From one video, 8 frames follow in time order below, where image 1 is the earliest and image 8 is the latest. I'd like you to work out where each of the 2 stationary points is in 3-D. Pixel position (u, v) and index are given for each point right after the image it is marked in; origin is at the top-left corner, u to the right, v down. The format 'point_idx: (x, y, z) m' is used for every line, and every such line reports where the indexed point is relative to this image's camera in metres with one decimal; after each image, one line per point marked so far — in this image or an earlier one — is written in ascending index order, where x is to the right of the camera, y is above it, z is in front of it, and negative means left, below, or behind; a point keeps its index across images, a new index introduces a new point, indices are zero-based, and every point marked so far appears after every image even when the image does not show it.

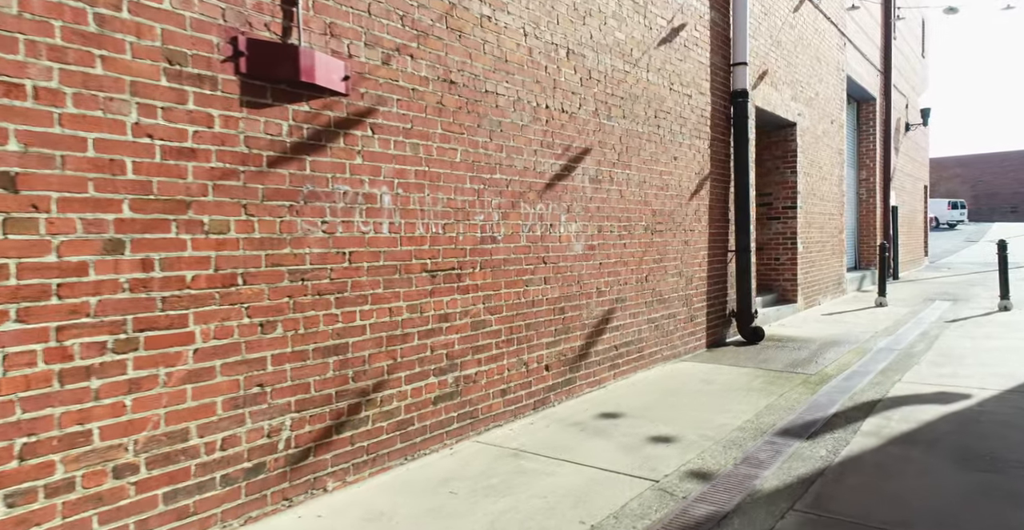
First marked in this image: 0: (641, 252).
0: (+1.2, +0.1, +6.5) m
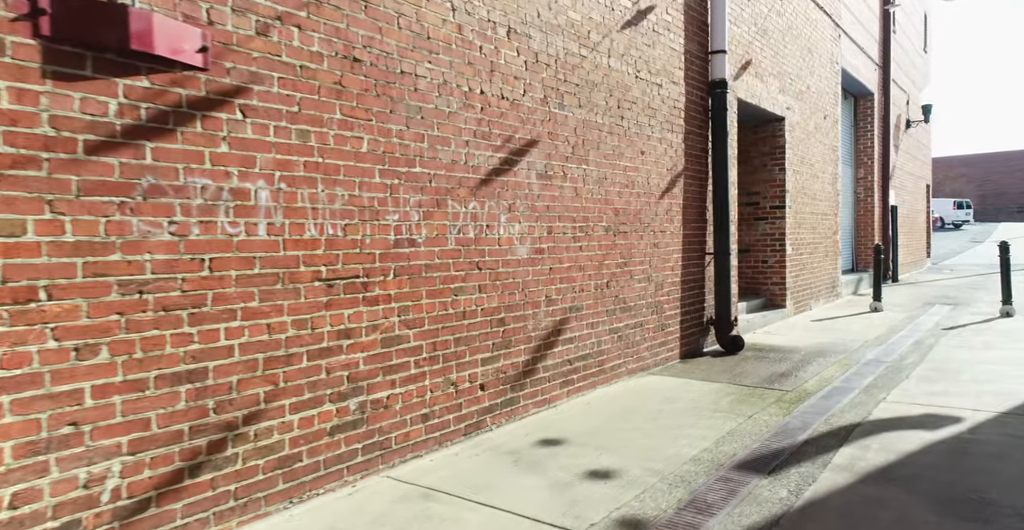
0: (+0.7, +0.1, +5.9) m
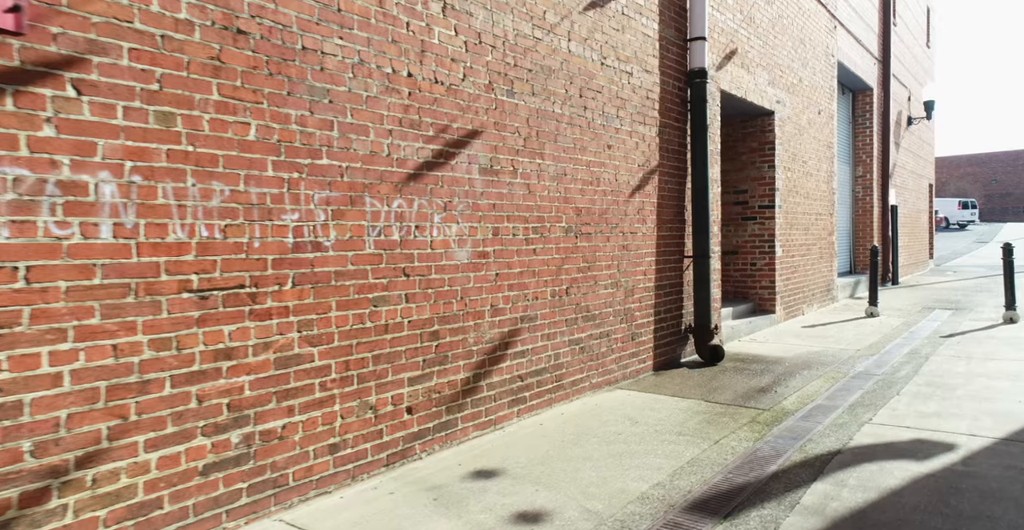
0: (+0.3, 0.0, +5.4) m
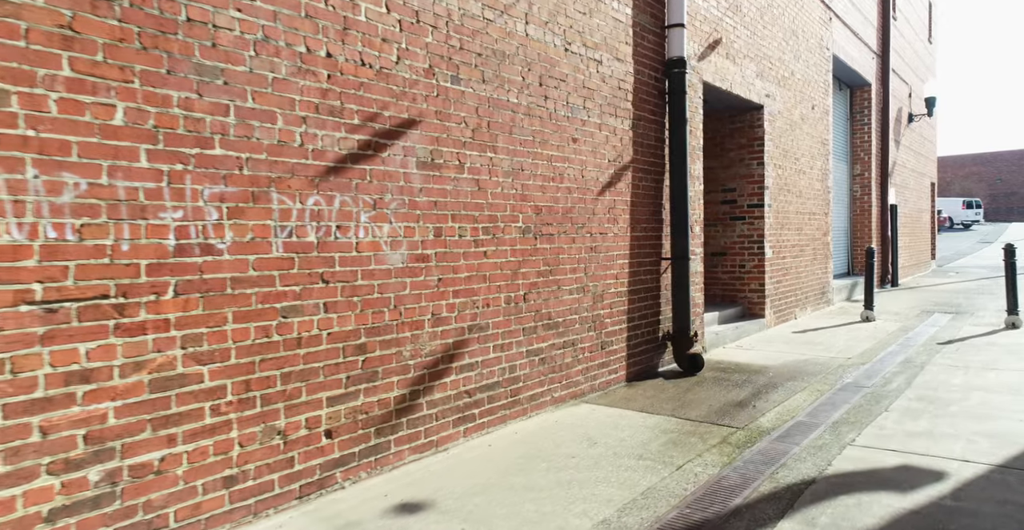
0: (0.0, 0.0, +4.9) m
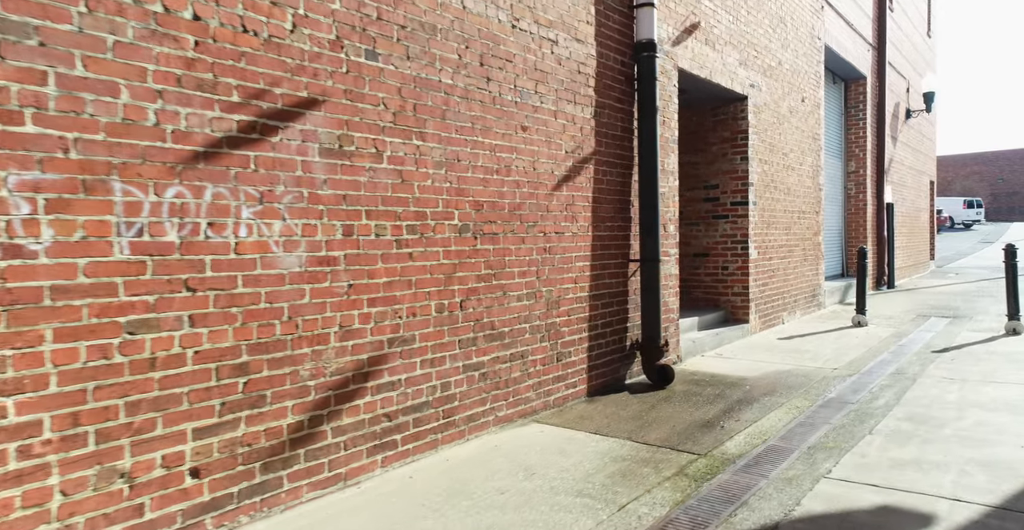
0: (-0.4, 0.0, +4.3) m
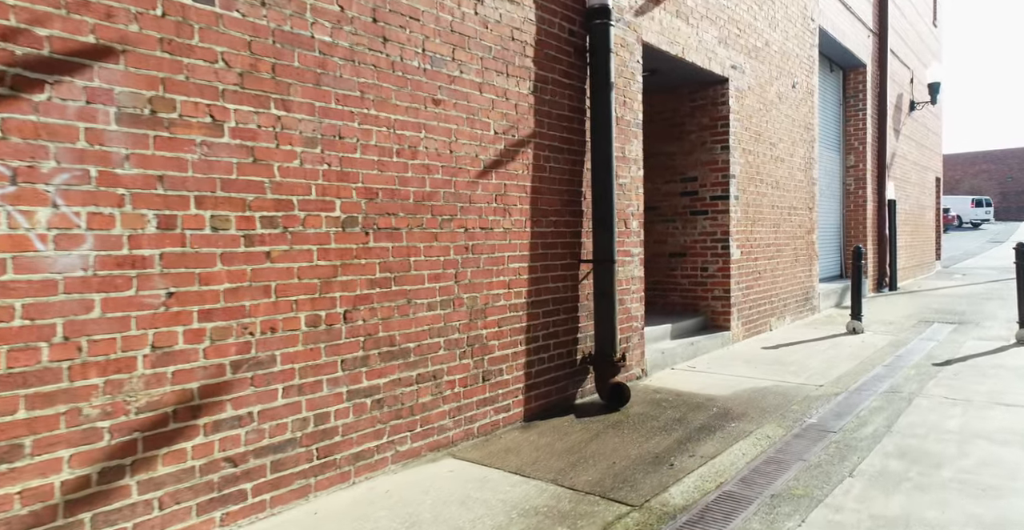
0: (-0.9, 0.0, +3.5) m
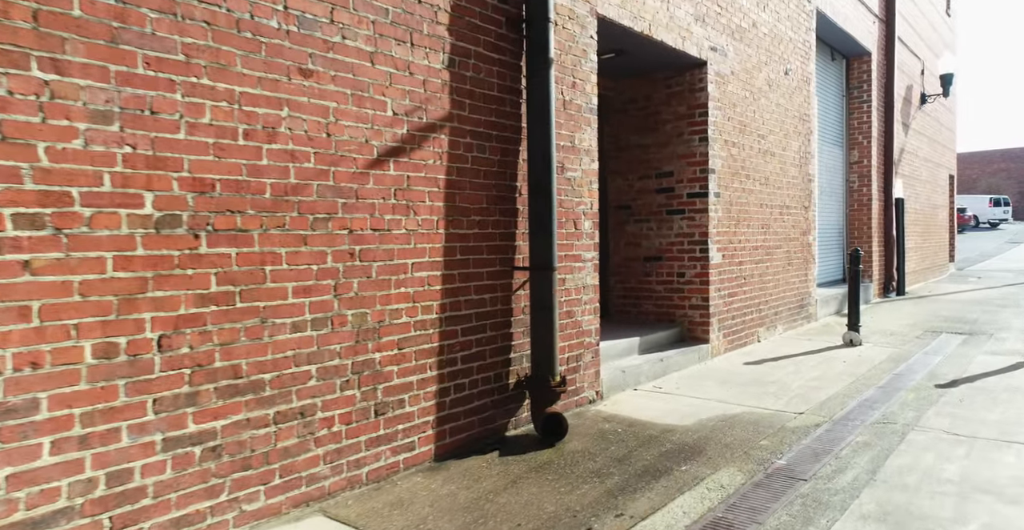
0: (-1.5, -0.1, +2.7) m
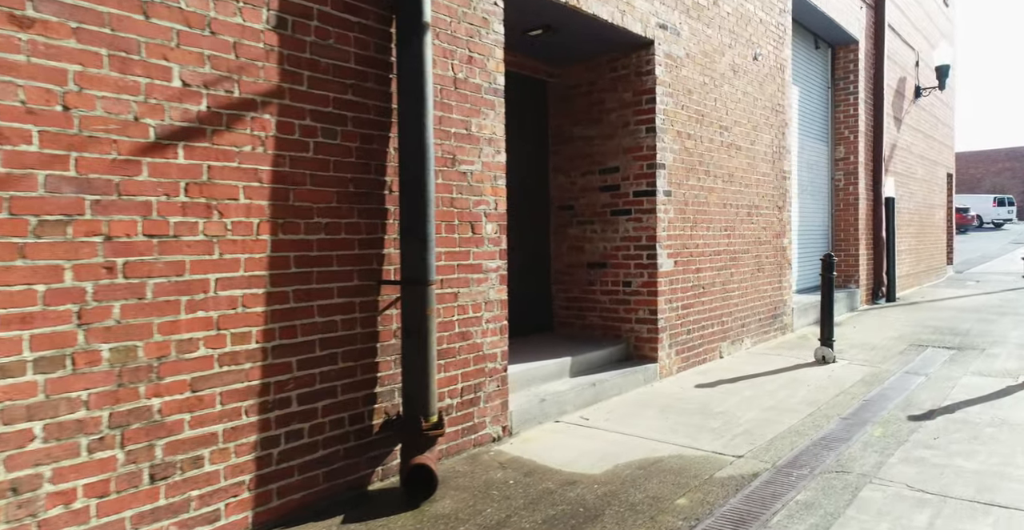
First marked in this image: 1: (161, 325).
0: (-2.2, -0.1, +1.8) m
1: (-1.4, -0.2, +2.8) m
